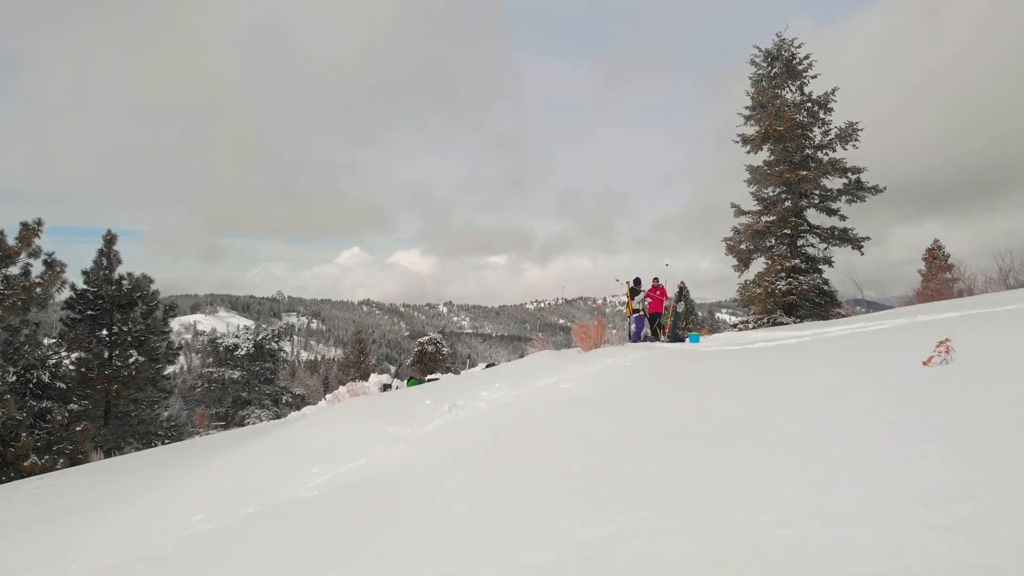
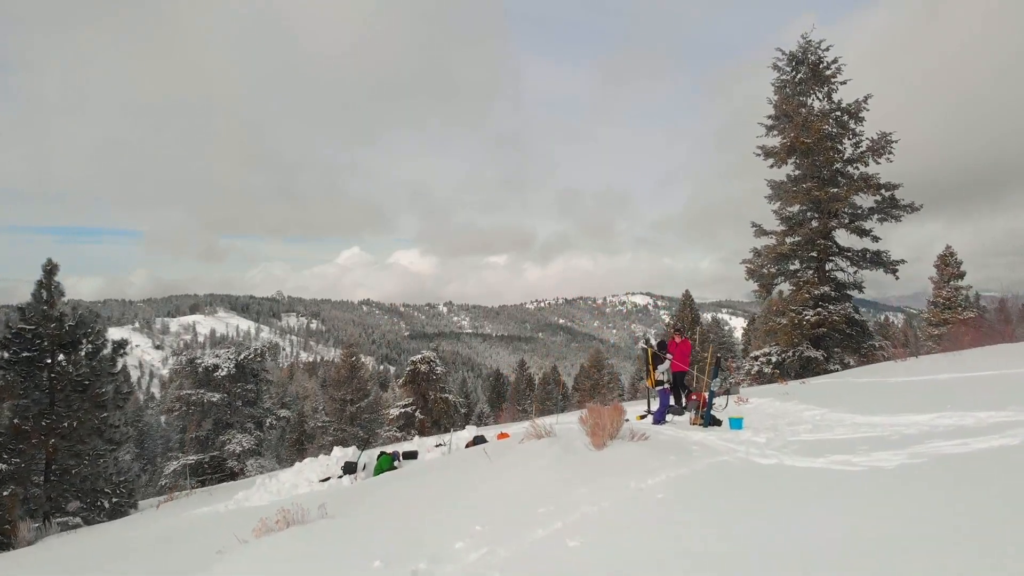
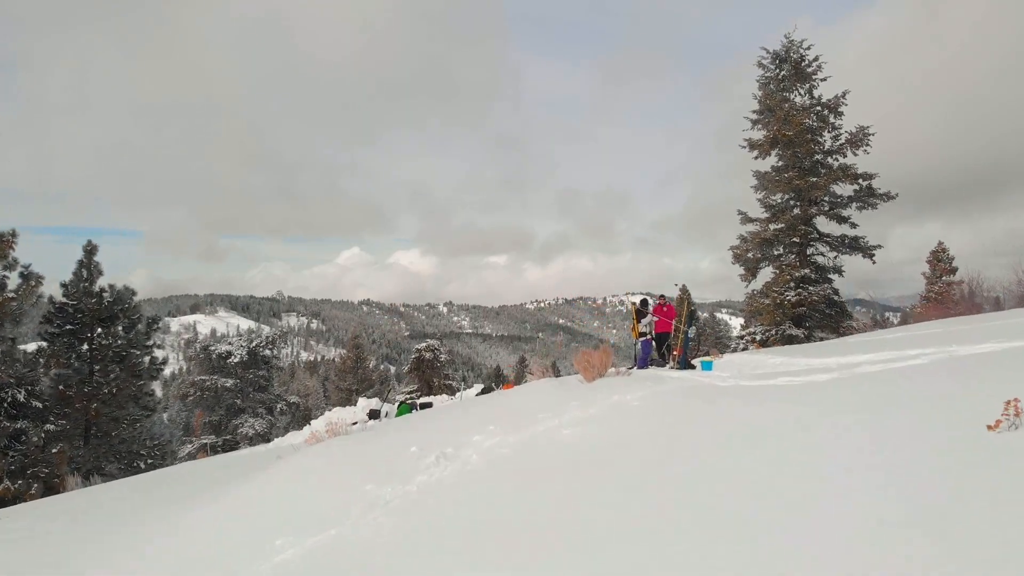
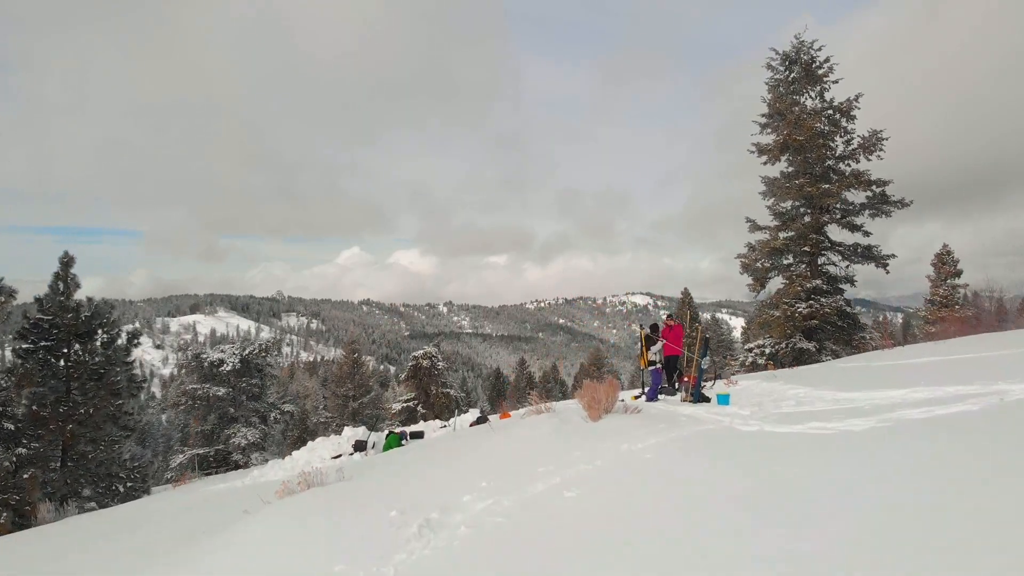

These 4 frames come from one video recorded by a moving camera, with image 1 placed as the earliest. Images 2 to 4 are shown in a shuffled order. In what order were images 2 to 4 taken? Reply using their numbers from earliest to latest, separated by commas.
3, 4, 2
